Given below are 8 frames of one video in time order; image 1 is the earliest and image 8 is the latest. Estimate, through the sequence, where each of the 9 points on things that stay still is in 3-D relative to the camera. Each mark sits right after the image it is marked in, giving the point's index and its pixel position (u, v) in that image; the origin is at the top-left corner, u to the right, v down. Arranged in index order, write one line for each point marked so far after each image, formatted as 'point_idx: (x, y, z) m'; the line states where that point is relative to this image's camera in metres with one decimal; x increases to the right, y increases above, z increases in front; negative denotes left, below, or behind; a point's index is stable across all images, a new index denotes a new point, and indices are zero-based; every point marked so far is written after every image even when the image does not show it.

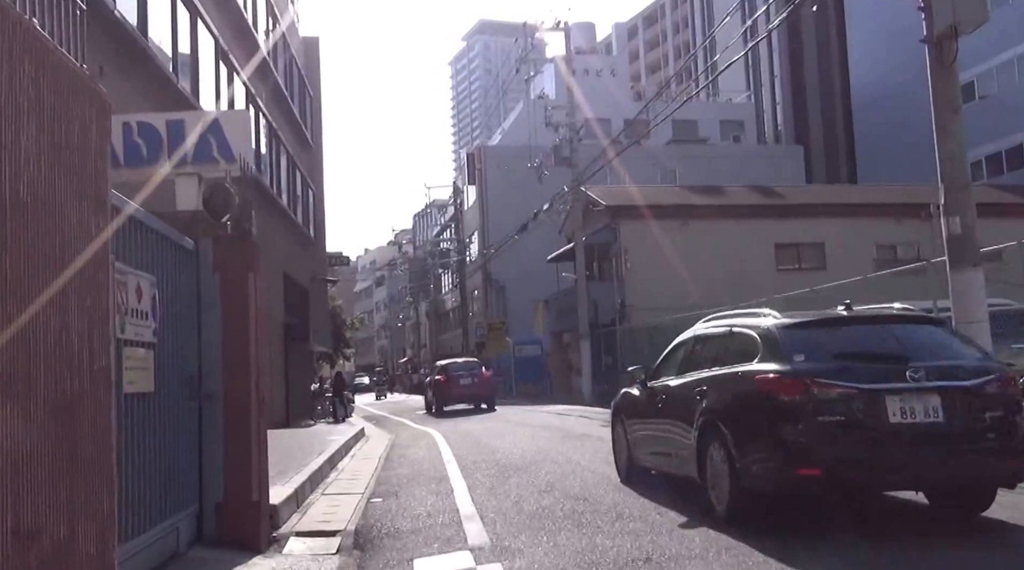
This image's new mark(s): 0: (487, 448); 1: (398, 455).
0: (-0.3, -2.7, +14.8) m
1: (-1.9, -2.8, +15.1) m
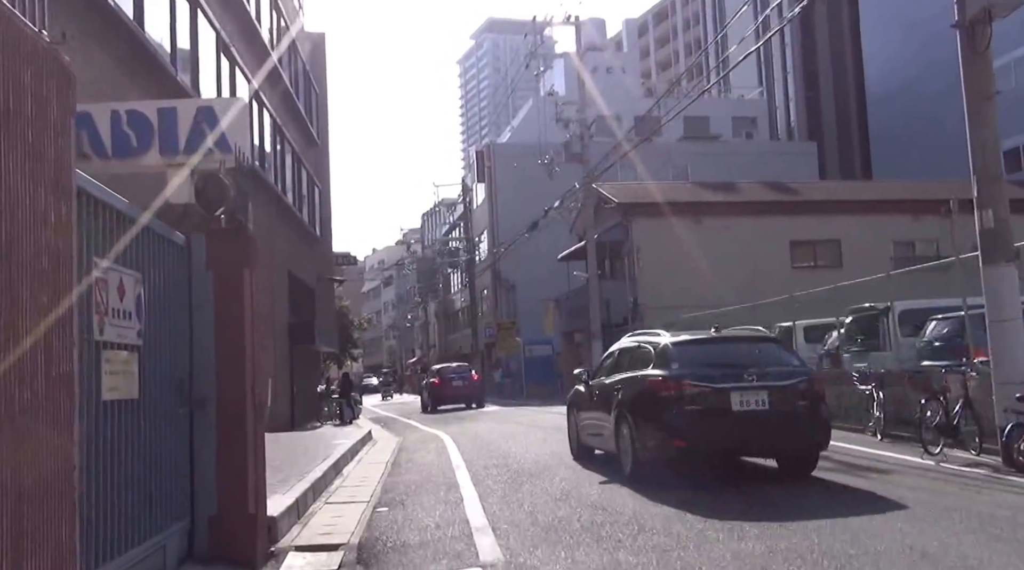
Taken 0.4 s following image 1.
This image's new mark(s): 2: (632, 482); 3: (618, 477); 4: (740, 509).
0: (-0.2, -2.6, +14.3) m
1: (-1.7, -2.8, +14.6) m
2: (+1.3, -2.2, +9.9) m
3: (+1.3, -2.2, +10.4) m
4: (+2.0, -2.0, +7.9) m
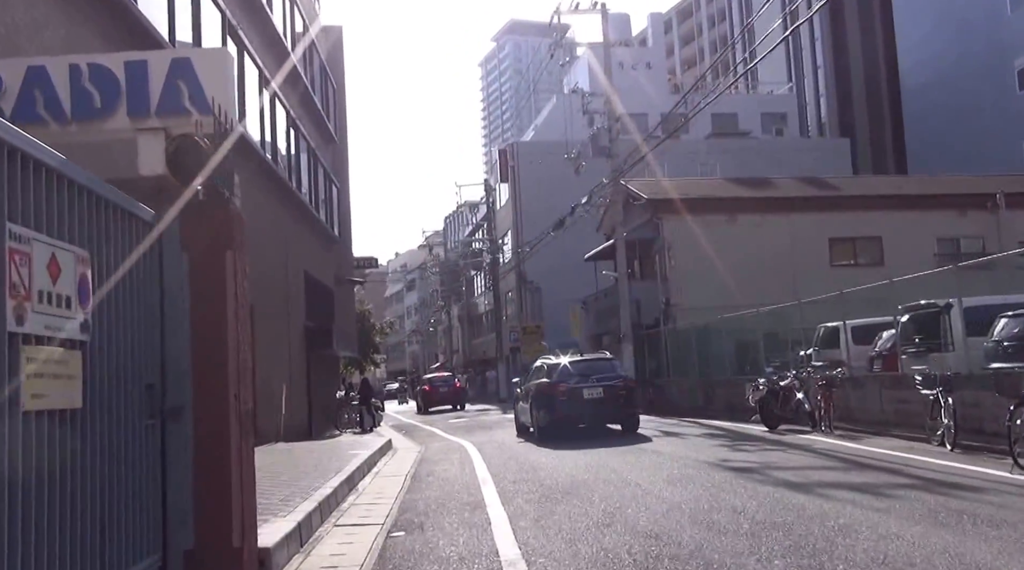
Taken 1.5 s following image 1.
0: (+0.3, -2.6, +13.0) m
1: (-1.3, -2.8, +13.3) m
2: (+1.7, -2.1, +8.6) m
3: (+1.6, -2.1, +9.0) m
4: (+2.3, -1.8, +6.5) m
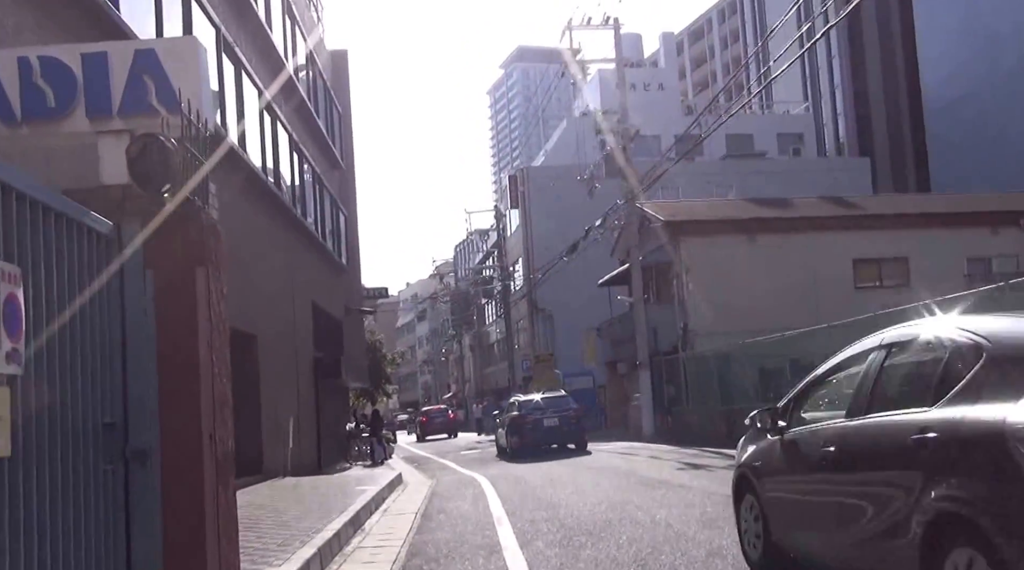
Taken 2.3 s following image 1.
0: (+0.5, -2.9, +12.1) m
1: (-1.0, -3.1, +12.4) m
2: (+1.8, -2.2, +7.7) m
3: (+1.8, -2.3, +8.1) m
4: (+2.4, -1.9, +5.6) m
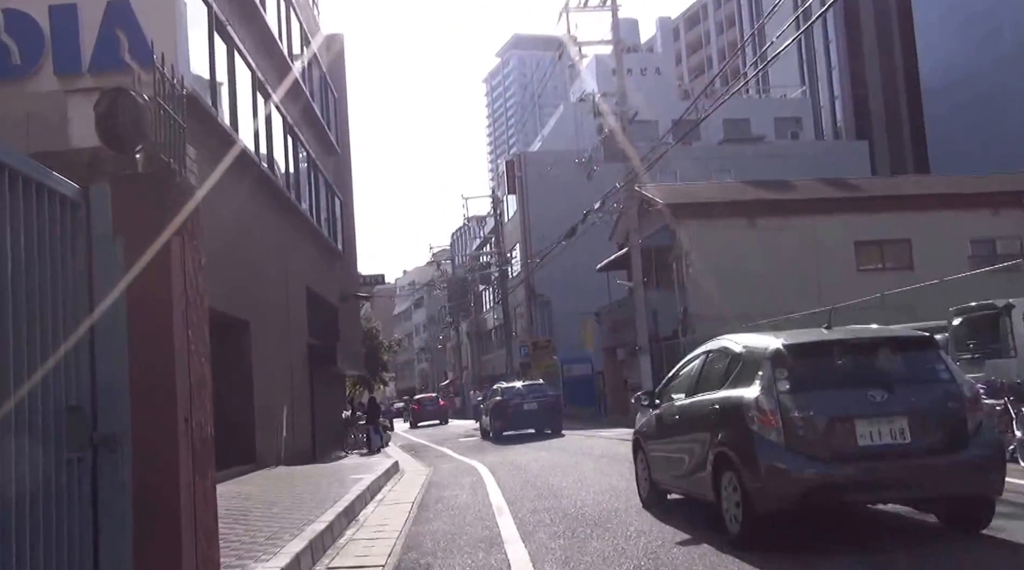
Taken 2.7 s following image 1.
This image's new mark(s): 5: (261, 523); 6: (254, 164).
0: (+0.5, -2.6, +11.7) m
1: (-1.0, -2.8, +12.0) m
2: (+1.8, -2.0, +7.3) m
3: (+1.8, -2.1, +7.7) m
4: (+2.4, -1.7, +5.2) m
5: (-2.5, -2.3, +8.9) m
6: (-5.3, +2.5, +18.5) m
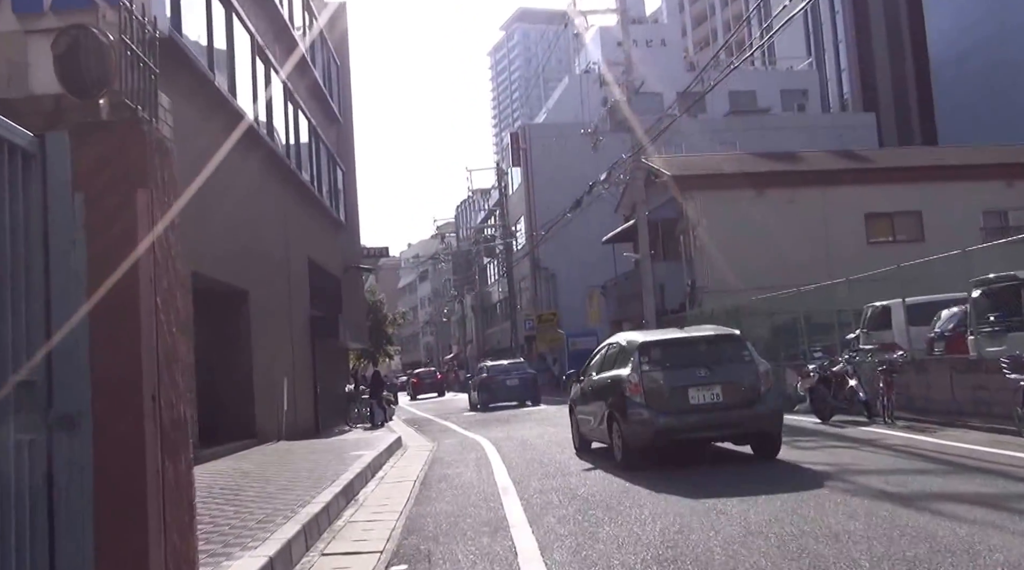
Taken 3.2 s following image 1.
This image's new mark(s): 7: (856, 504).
0: (+0.6, -2.3, +11.2) m
1: (-0.9, -2.5, +11.6) m
2: (+1.9, -1.8, +6.8) m
3: (+1.8, -1.8, +7.2) m
4: (+2.5, -1.6, +4.7) m
5: (-2.4, -2.0, +8.4) m
6: (-5.2, +3.1, +17.9) m
7: (+2.8, -1.8, +7.4) m
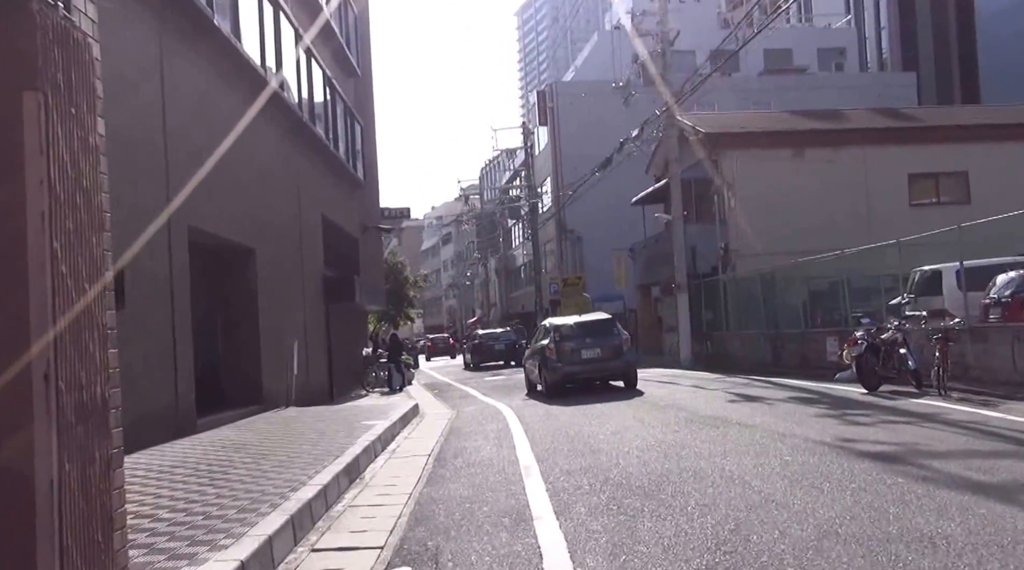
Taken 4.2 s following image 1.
0: (+0.9, -1.8, +10.2) m
1: (-0.7, -1.9, +10.6) m
2: (+2.0, -1.5, +5.7) m
3: (+2.0, -1.5, +6.1) m
4: (+2.5, -1.3, +3.6) m
5: (-2.2, -1.6, +7.4) m
6: (-4.7, +3.8, +16.8) m
7: (+2.9, -1.5, +6.3) m
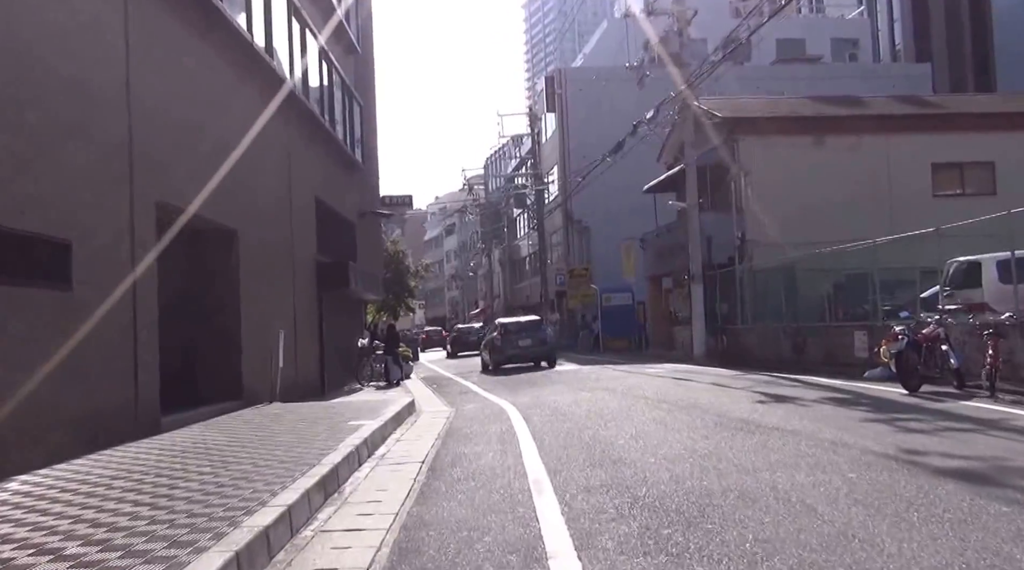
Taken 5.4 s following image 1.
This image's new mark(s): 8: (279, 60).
0: (+0.9, -1.6, +8.8) m
1: (-0.6, -1.8, +9.2) m
2: (+2.1, -1.4, +4.3) m
3: (+2.1, -1.4, +4.7) m
4: (+2.6, -1.2, +2.2) m
5: (-2.2, -1.5, +6.1) m
6: (-4.5, +4.1, +15.4) m
7: (+3.0, -1.3, +4.9) m
8: (-4.7, +4.6, +18.0) m
